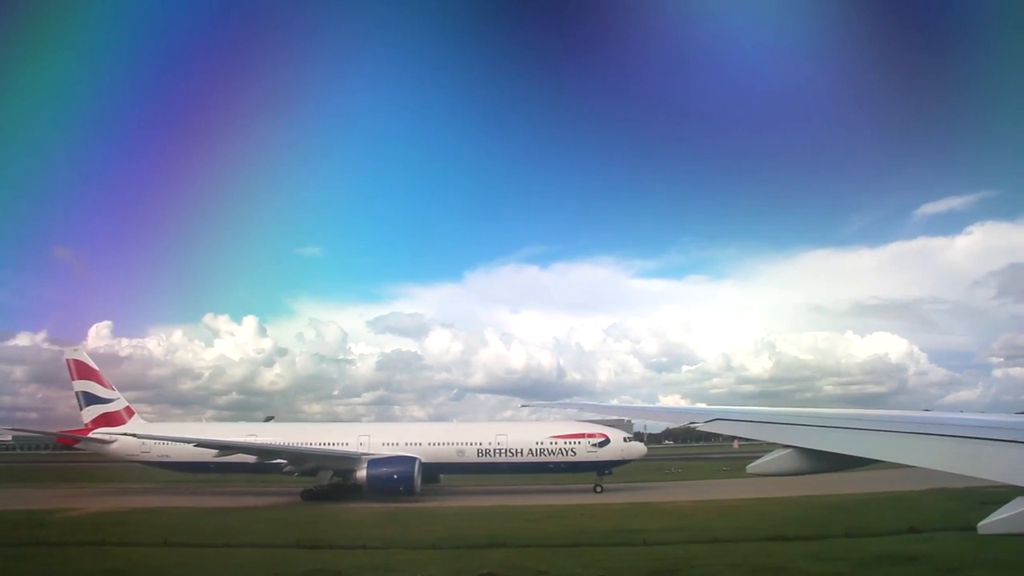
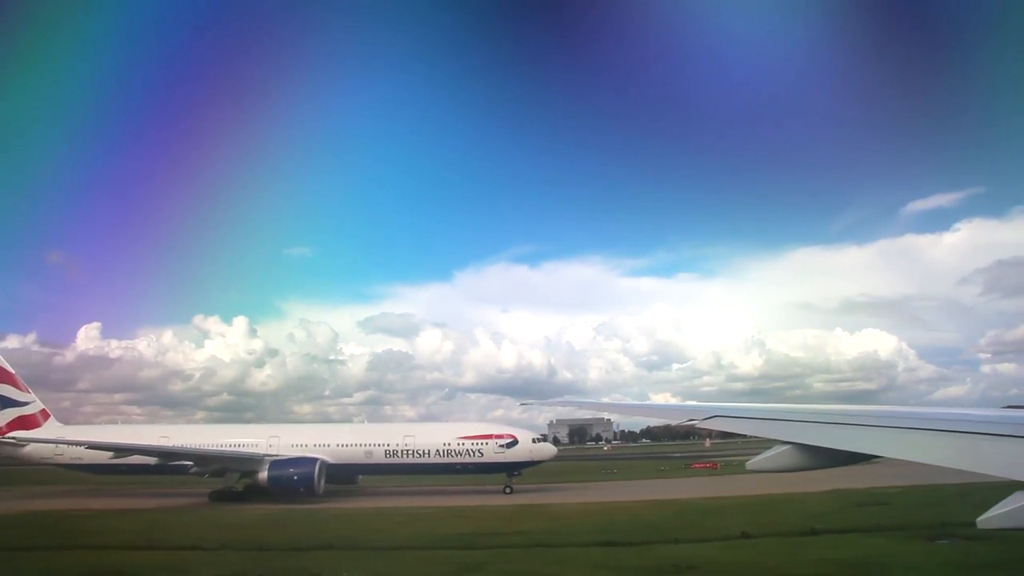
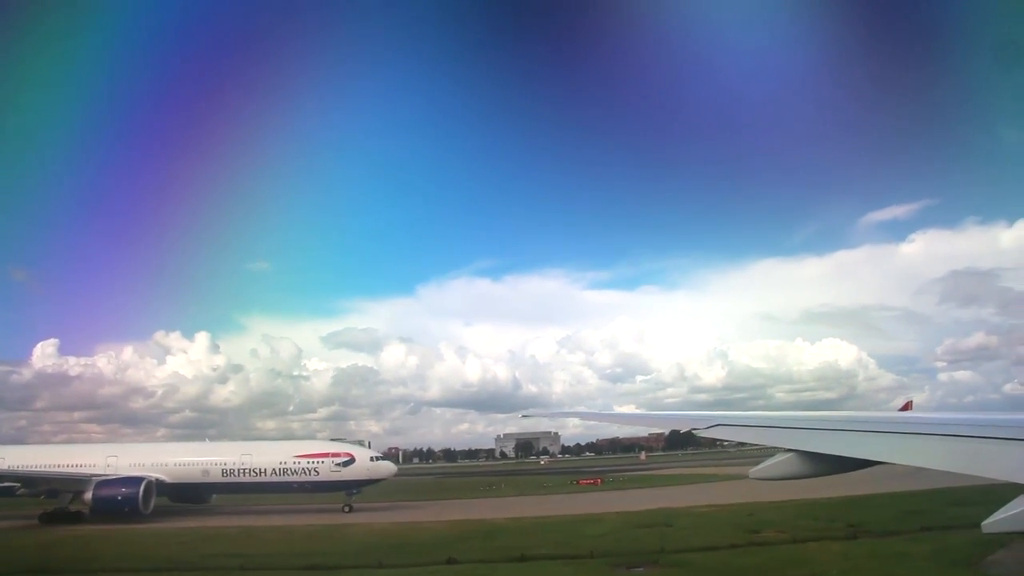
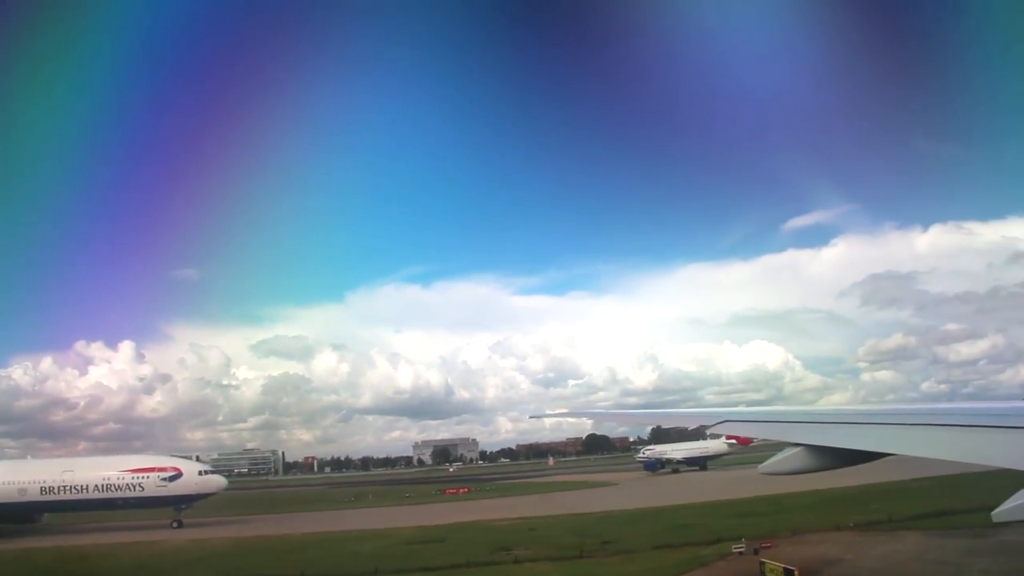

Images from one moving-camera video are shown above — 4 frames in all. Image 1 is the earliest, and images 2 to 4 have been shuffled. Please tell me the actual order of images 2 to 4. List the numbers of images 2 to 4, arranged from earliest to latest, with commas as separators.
2, 3, 4
